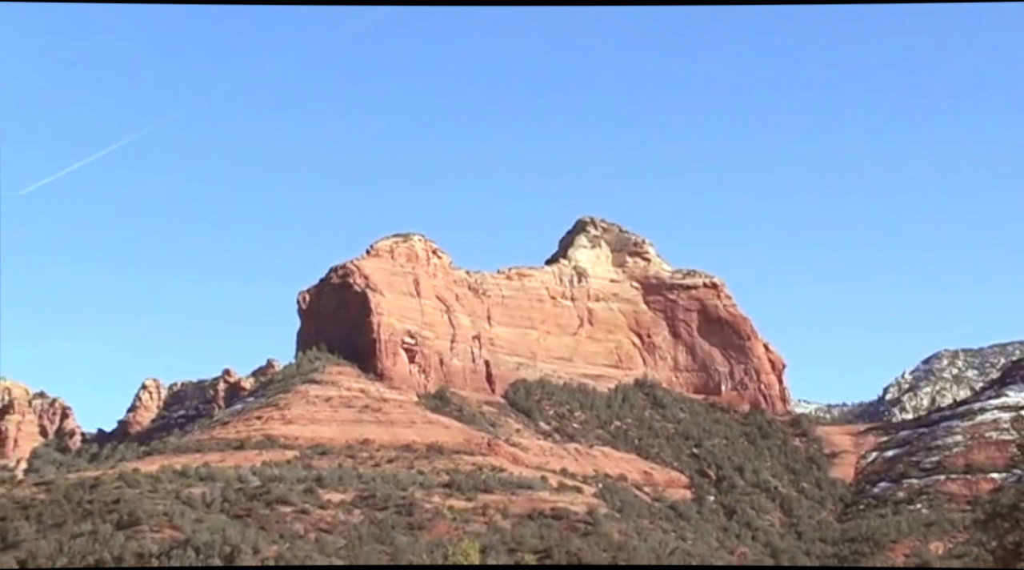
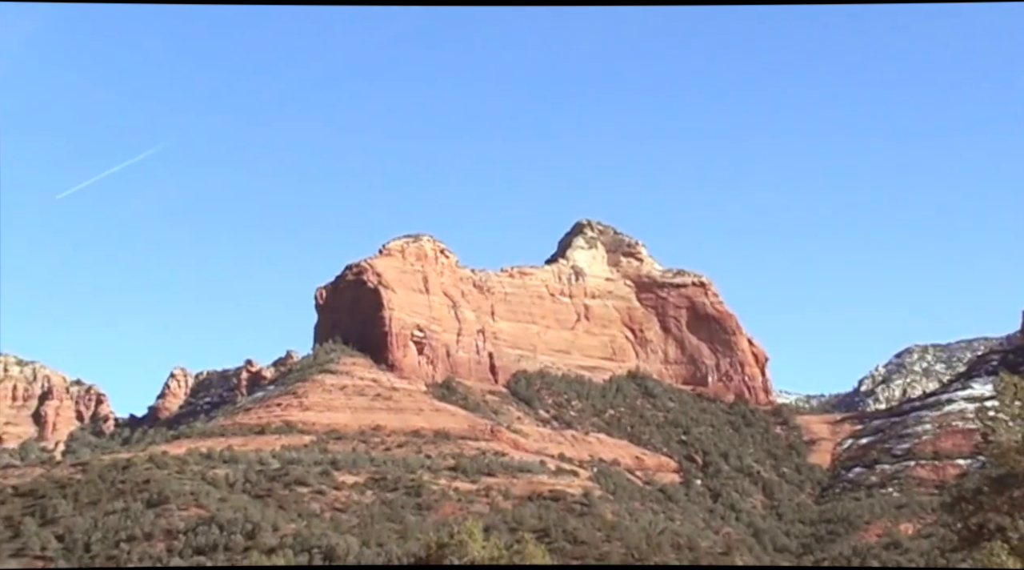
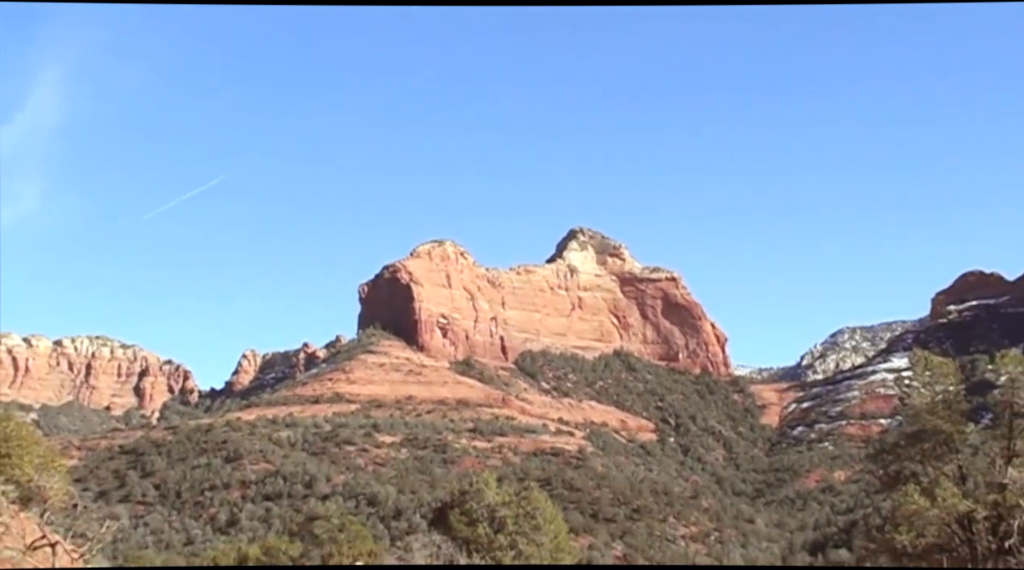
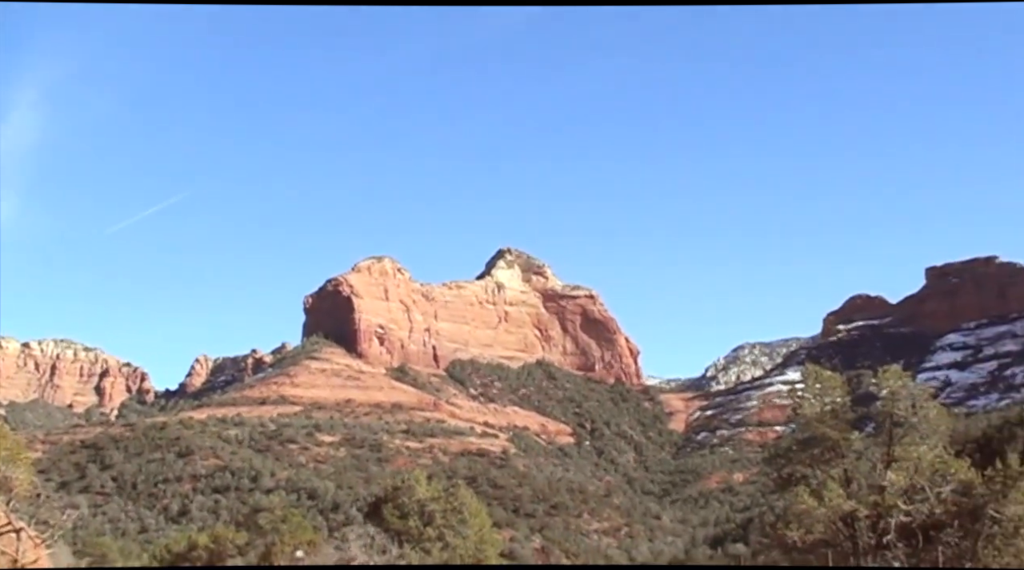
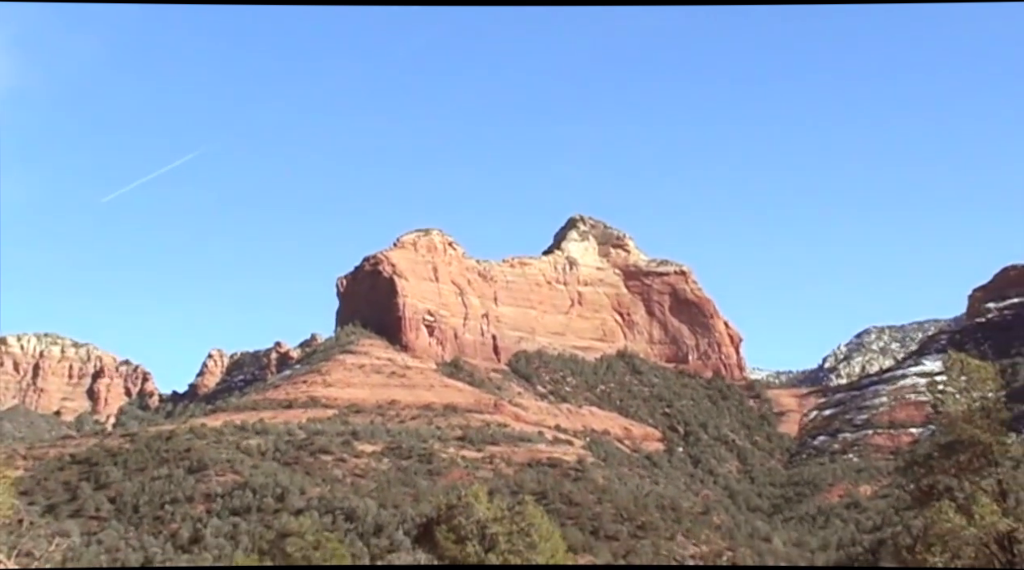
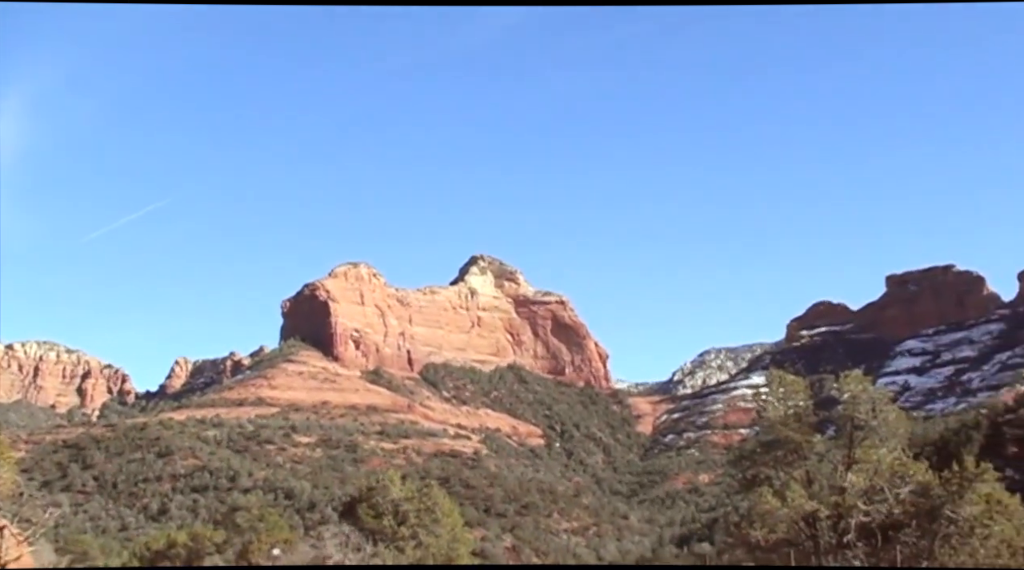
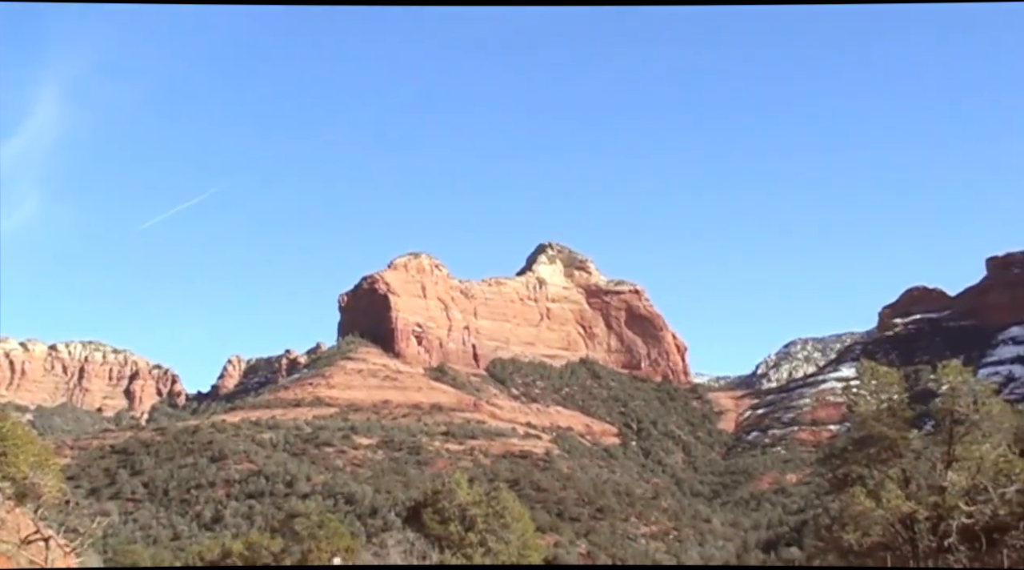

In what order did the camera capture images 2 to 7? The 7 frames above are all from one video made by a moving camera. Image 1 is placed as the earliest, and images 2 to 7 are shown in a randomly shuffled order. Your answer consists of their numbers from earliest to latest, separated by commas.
2, 5, 3, 7, 4, 6
